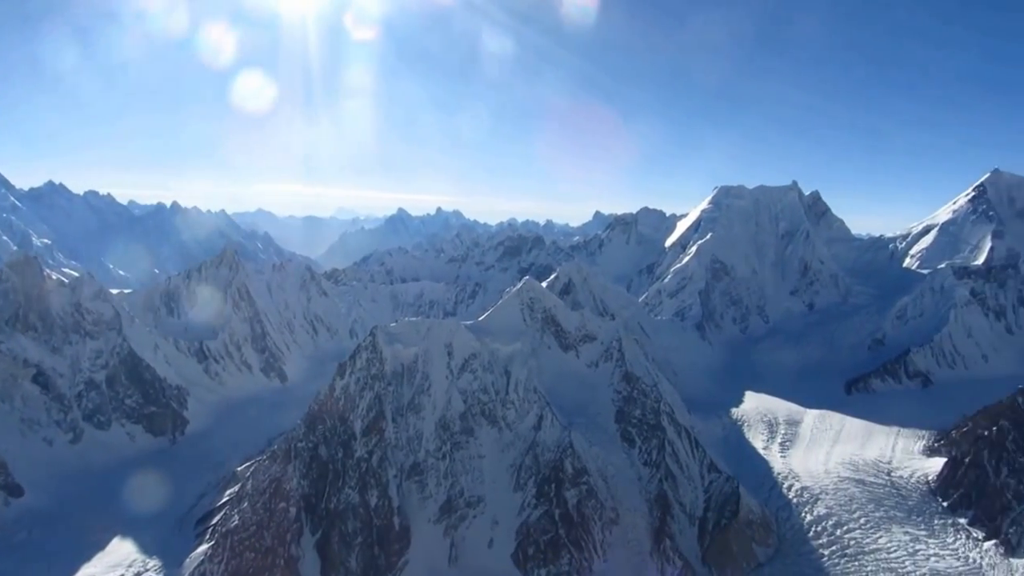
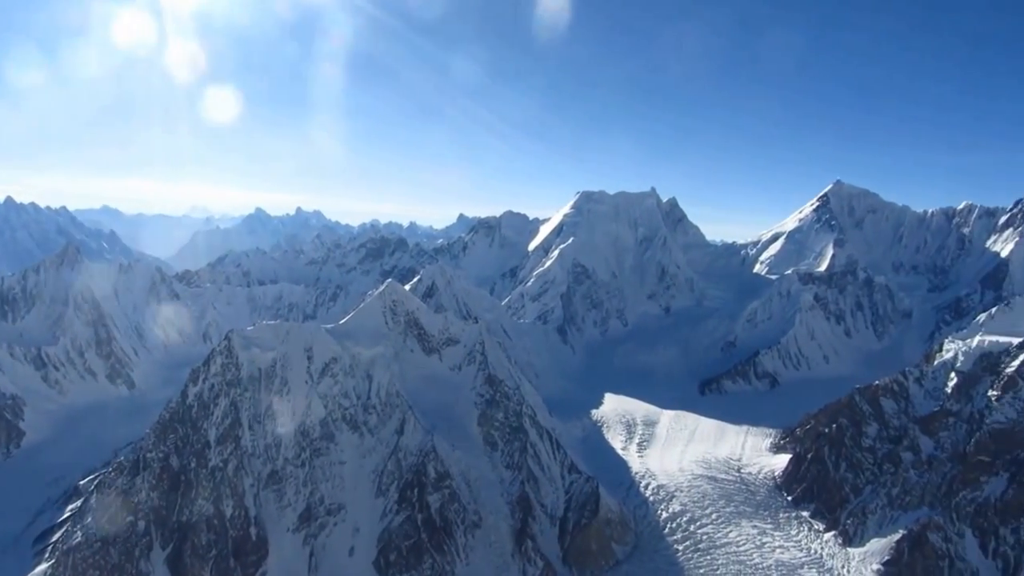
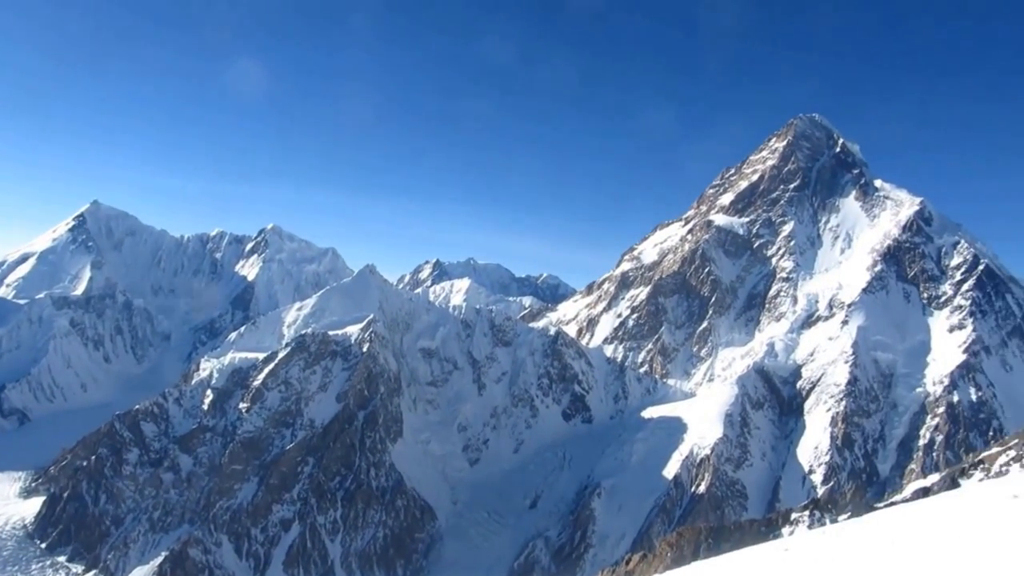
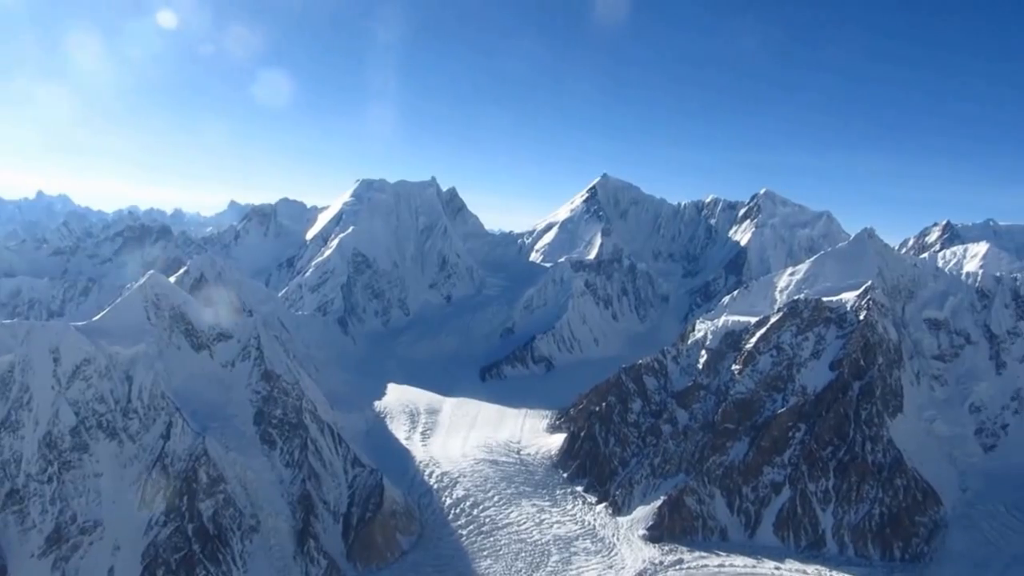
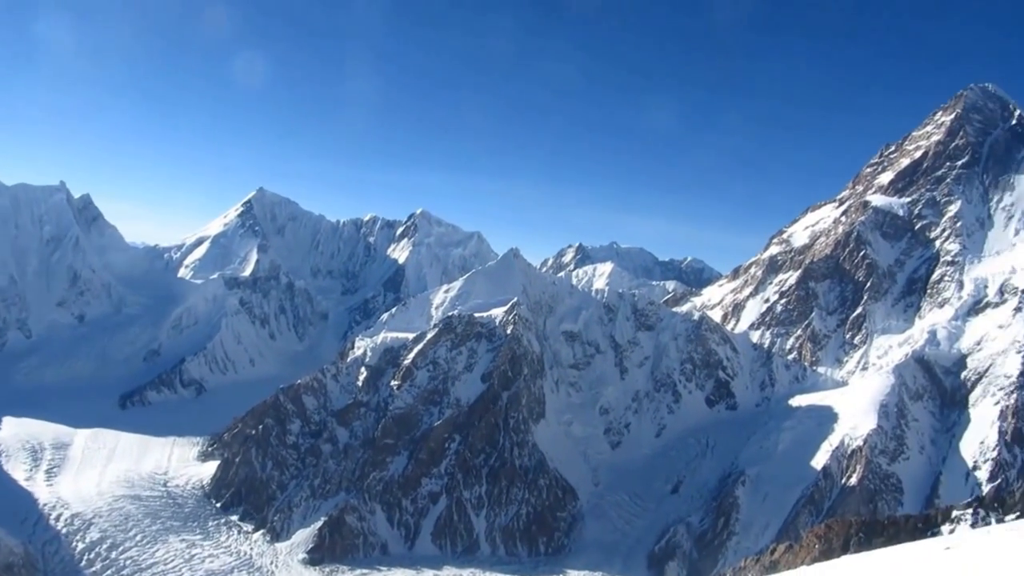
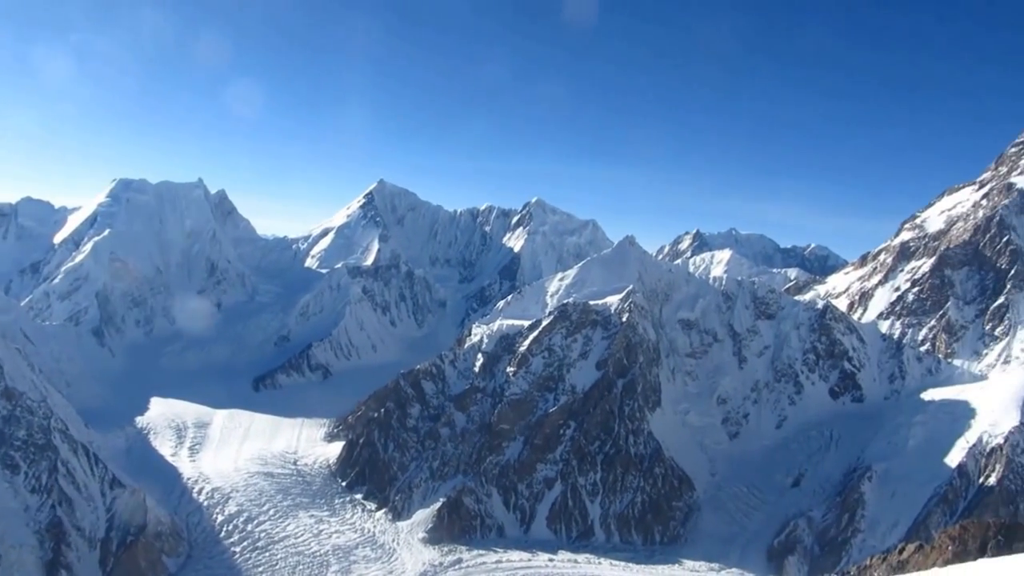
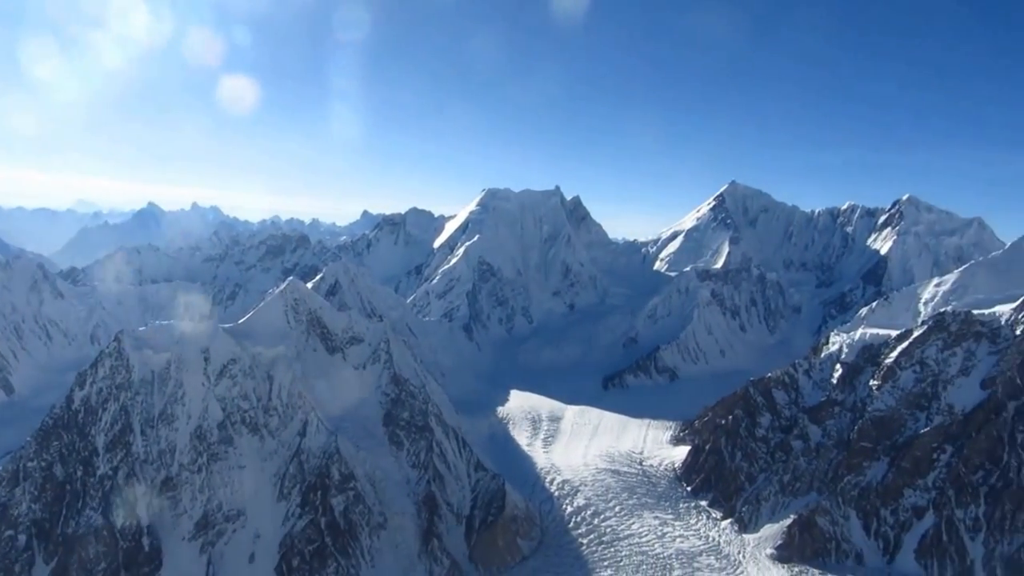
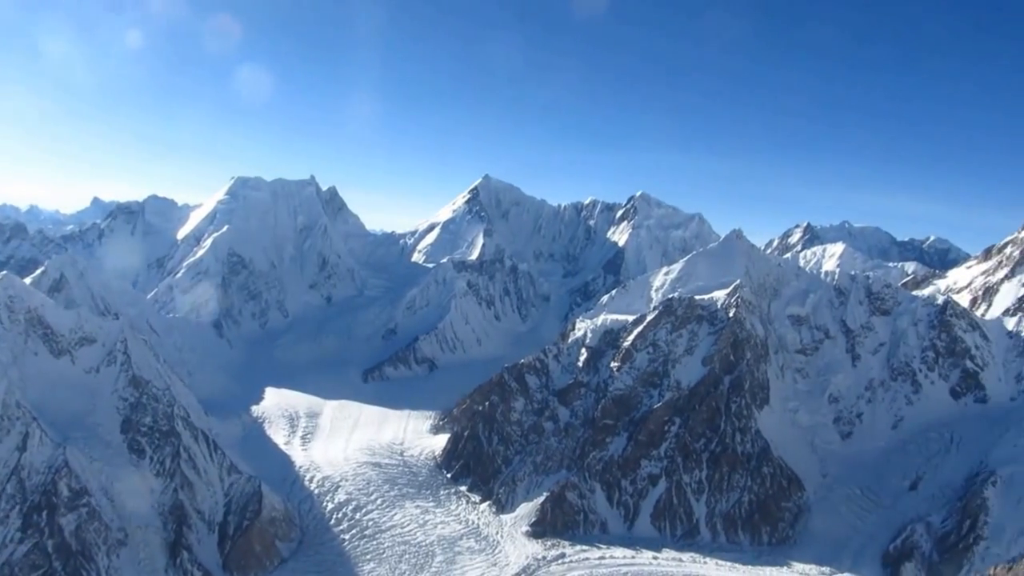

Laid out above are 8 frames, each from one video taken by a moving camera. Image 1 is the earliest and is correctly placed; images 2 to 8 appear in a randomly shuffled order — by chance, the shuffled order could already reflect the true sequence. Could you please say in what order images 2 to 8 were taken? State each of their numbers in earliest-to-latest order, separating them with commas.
2, 7, 4, 8, 6, 5, 3
